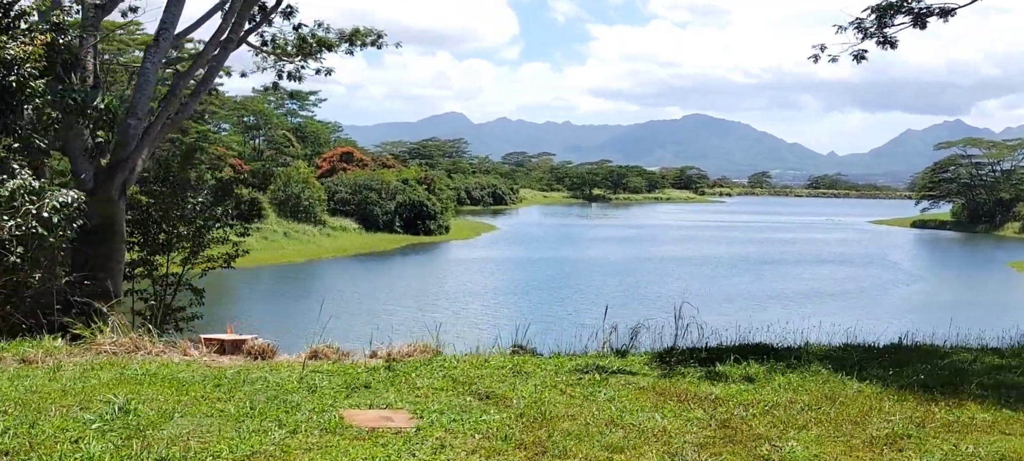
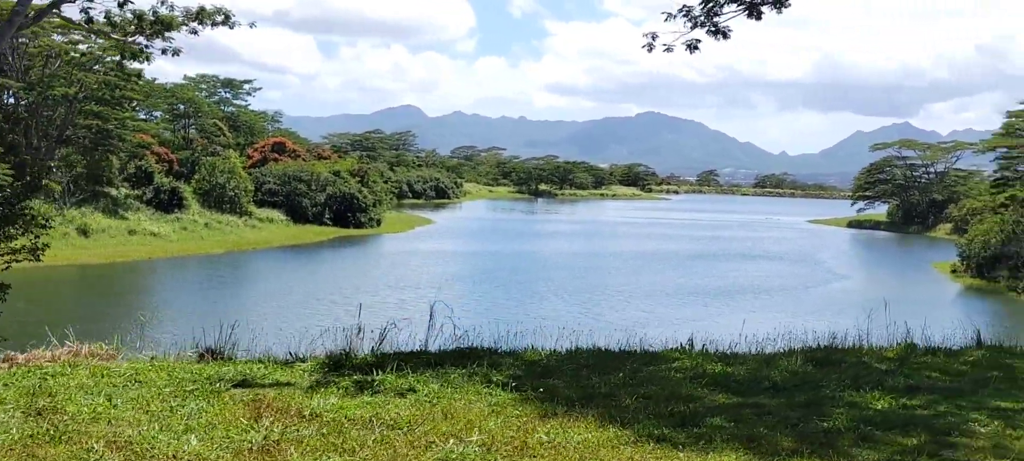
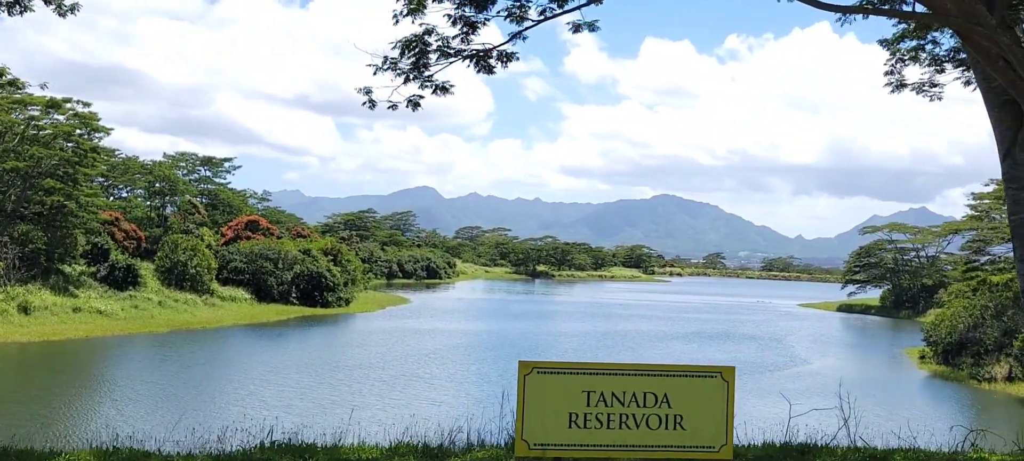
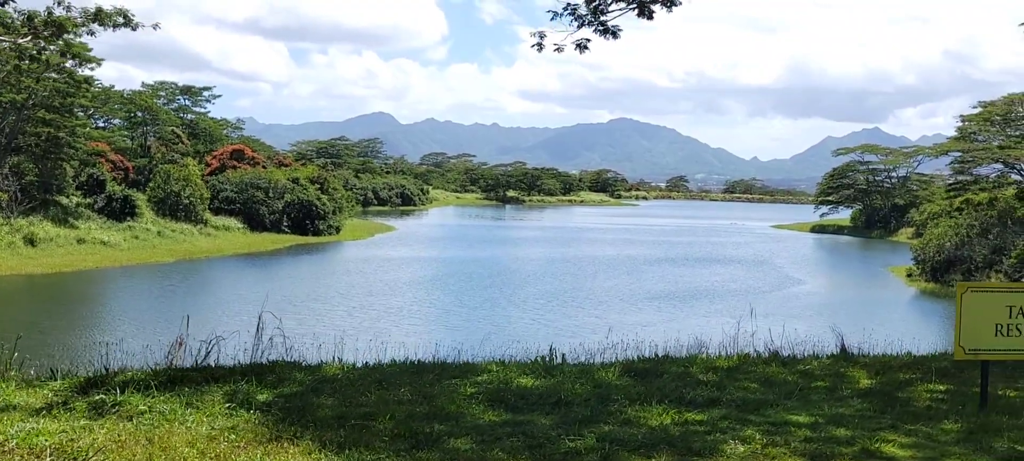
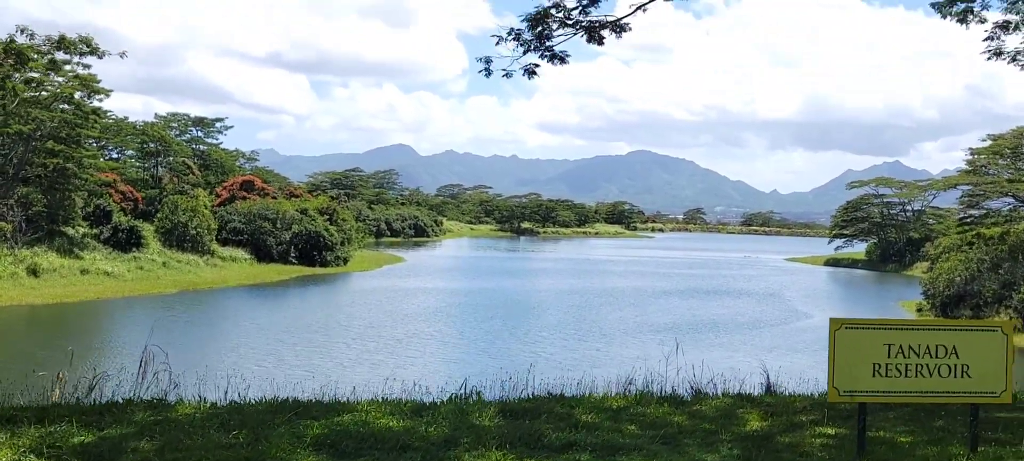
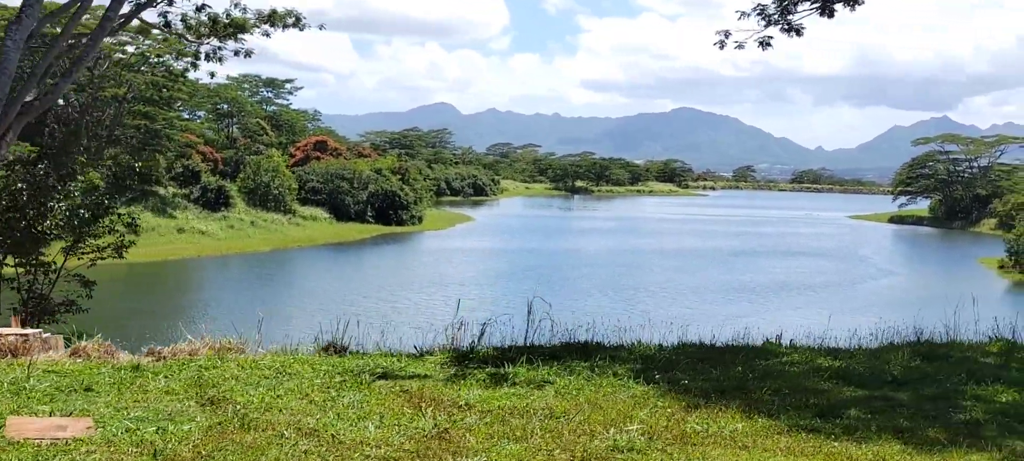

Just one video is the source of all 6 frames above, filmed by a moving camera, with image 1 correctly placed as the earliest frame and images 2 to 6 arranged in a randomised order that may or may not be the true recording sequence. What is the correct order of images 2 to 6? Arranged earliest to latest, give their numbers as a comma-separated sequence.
6, 2, 4, 5, 3
